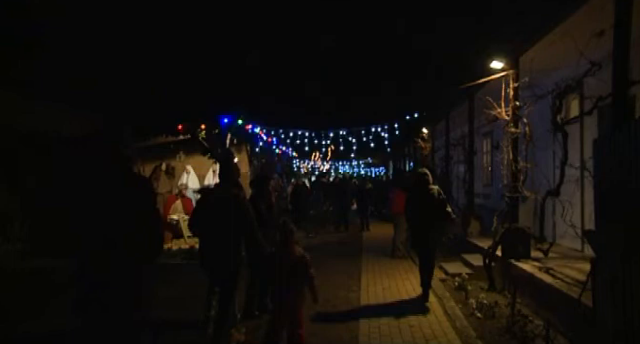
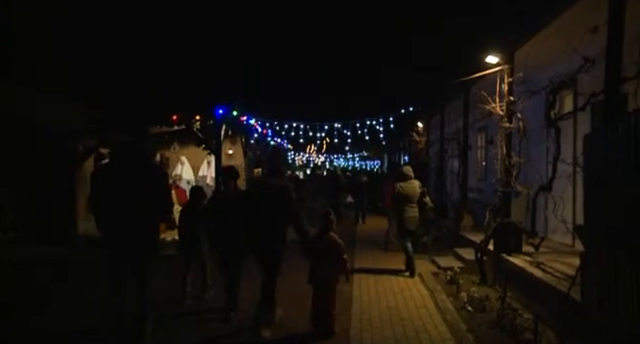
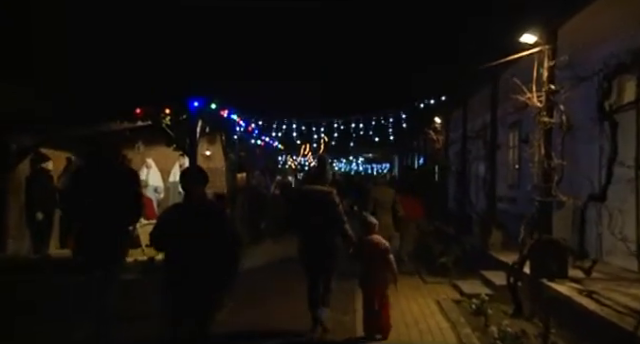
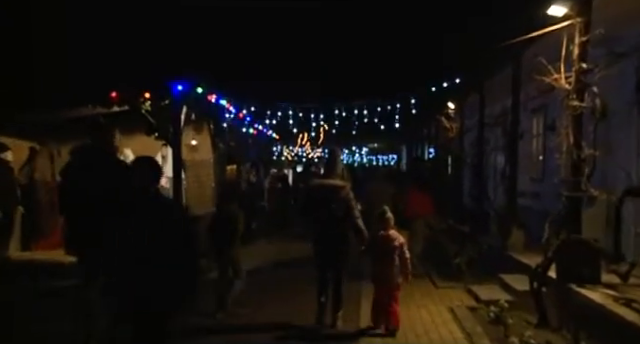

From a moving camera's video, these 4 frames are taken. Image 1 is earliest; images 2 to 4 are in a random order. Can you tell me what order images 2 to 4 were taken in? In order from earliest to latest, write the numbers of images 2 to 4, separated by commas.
2, 3, 4
